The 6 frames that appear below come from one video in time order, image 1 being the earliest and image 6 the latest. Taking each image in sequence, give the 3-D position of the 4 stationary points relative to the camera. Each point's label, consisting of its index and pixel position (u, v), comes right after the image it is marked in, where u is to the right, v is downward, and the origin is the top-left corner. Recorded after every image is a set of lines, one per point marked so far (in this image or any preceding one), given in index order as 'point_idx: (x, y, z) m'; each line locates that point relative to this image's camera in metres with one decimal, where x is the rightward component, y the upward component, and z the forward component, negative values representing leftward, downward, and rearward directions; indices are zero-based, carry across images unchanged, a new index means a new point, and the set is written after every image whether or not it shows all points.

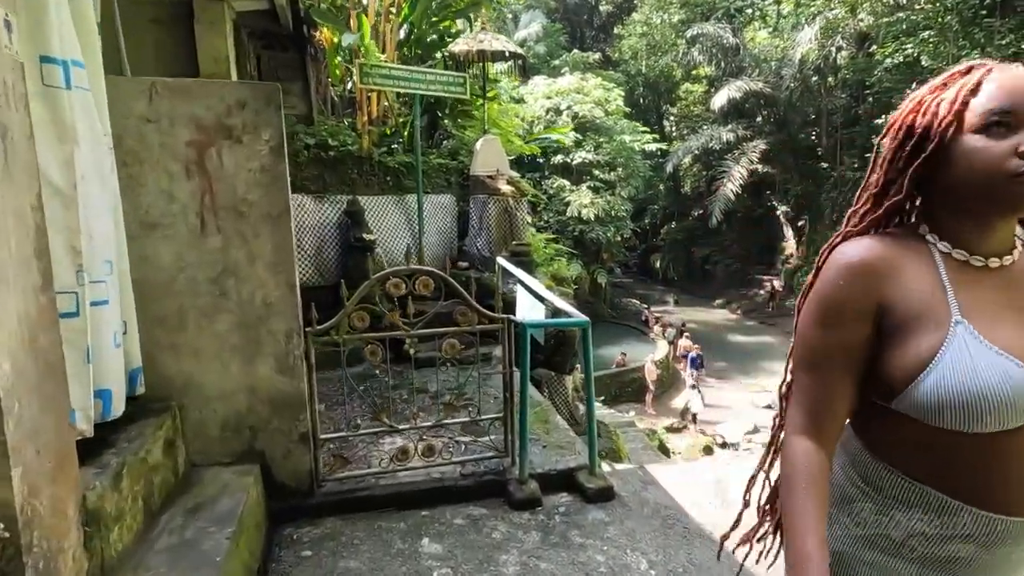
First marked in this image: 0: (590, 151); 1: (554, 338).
0: (+2.8, +5.0, +19.7) m
1: (+0.4, -0.5, +5.1) m
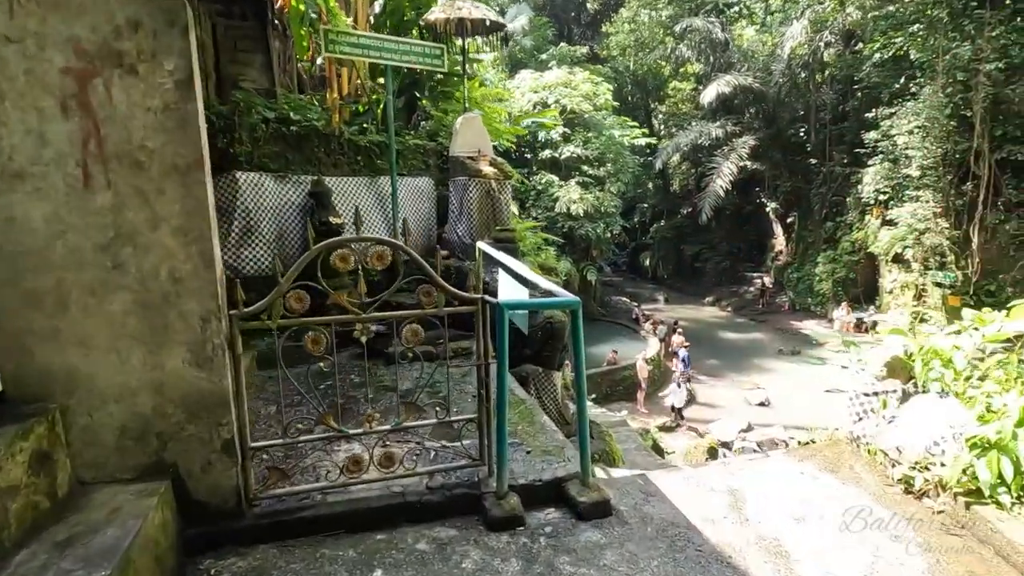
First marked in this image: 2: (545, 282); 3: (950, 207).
0: (+2.4, +5.1, +19.3) m
1: (+0.2, -0.4, +4.7) m
2: (+0.2, 0.0, +2.7) m
3: (+14.8, +2.8, +18.2) m
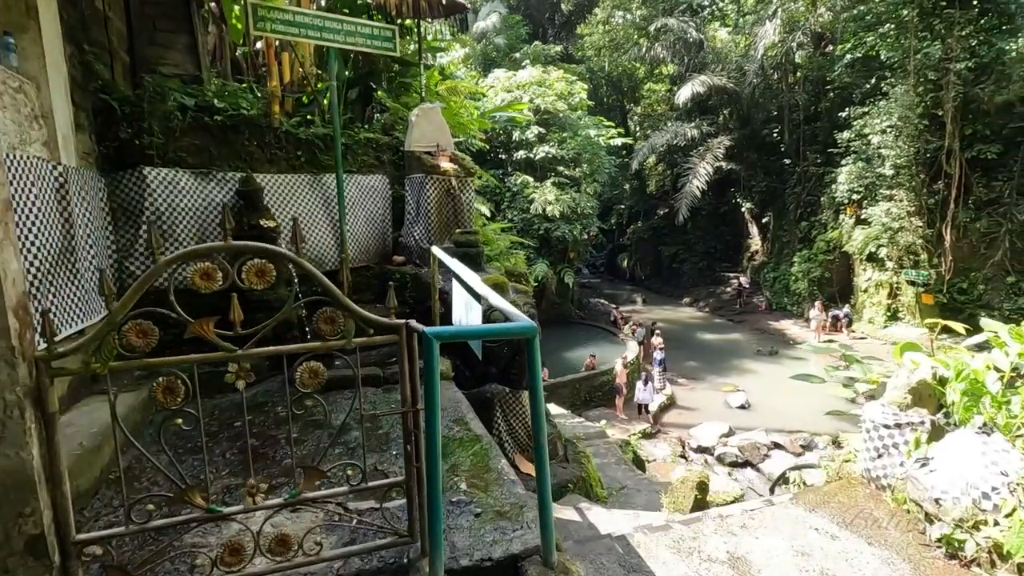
0: (+1.4, +5.0, +18.9) m
1: (0.0, -0.5, +4.2) m
2: (-0.1, 0.0, +2.2) m
3: (+14.0, +2.8, +18.3) m
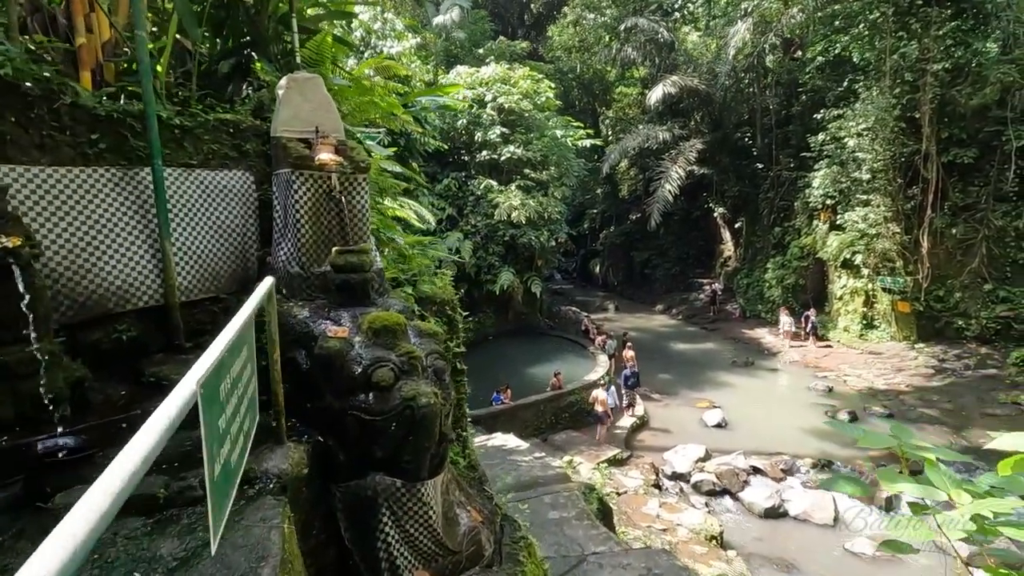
0: (+0.2, +4.6, +17.6) m
1: (-0.6, -0.7, +2.9) m
2: (-0.5, -0.3, +0.9) m
3: (+12.7, +2.5, +17.6) m
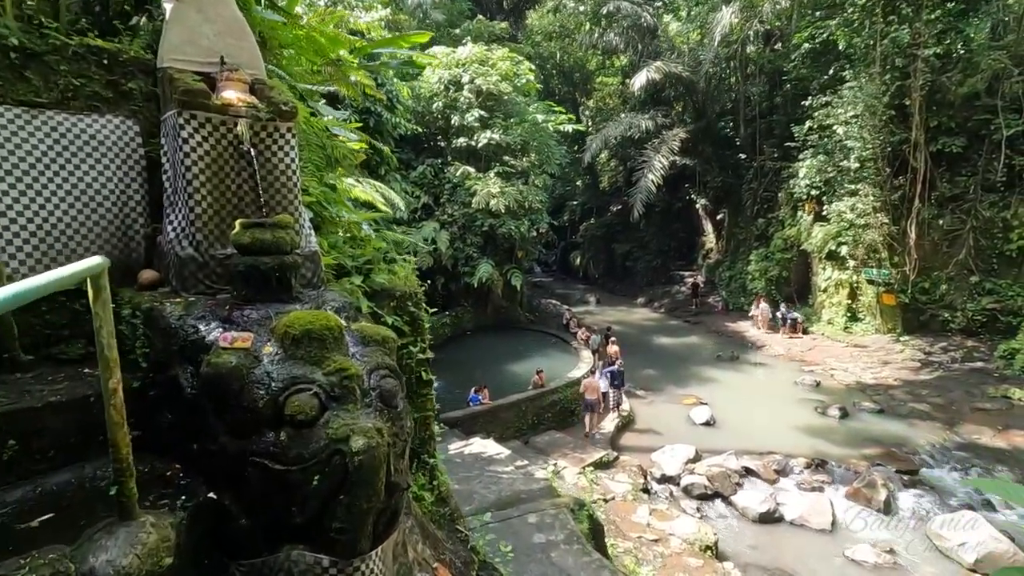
0: (-0.5, +4.8, +16.7) m
1: (-0.7, -0.7, +1.9) m
2: (-0.5, -0.2, 0.0) m
3: (+12.0, +2.8, +17.2) m
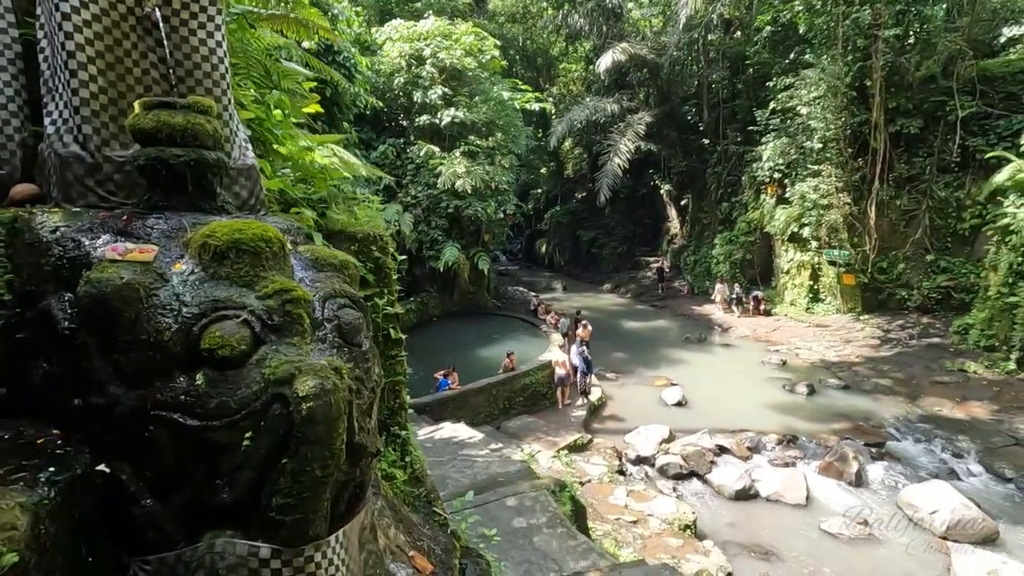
0: (-1.5, +5.4, +16.0) m
1: (-0.7, -0.4, +1.4) m
2: (-0.4, 0.0, -0.6) m
3: (+11.0, +3.5, +17.4) m
